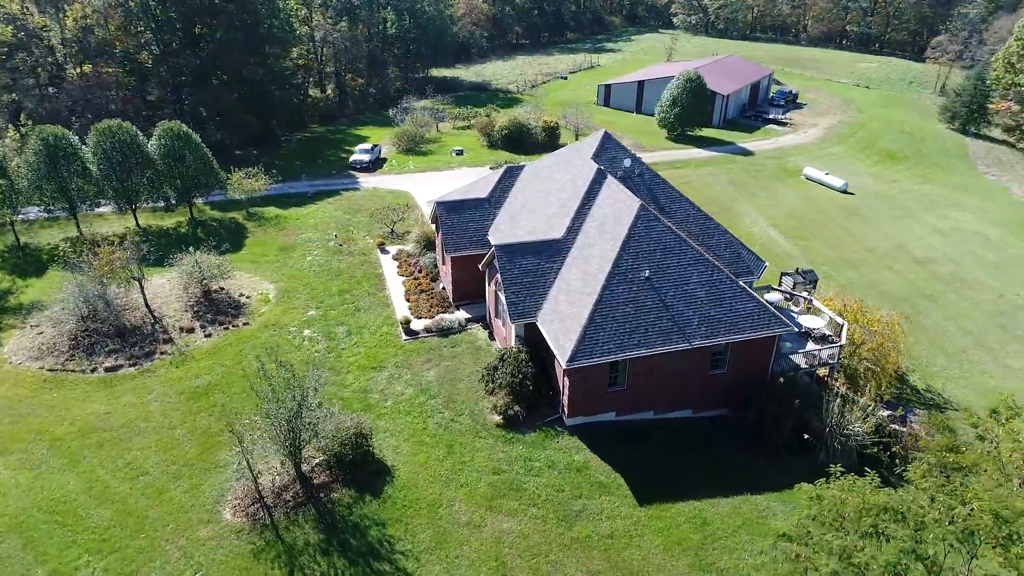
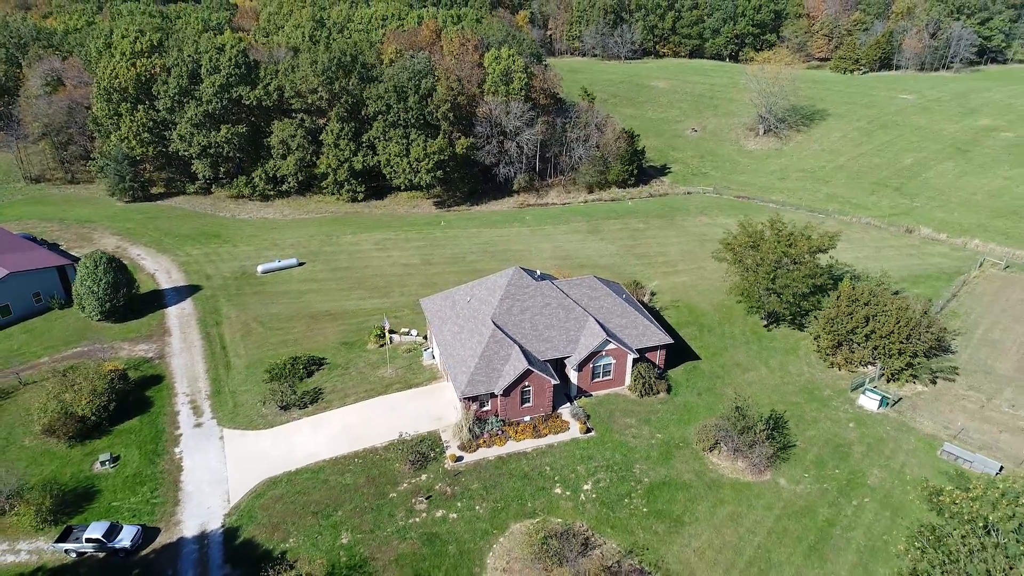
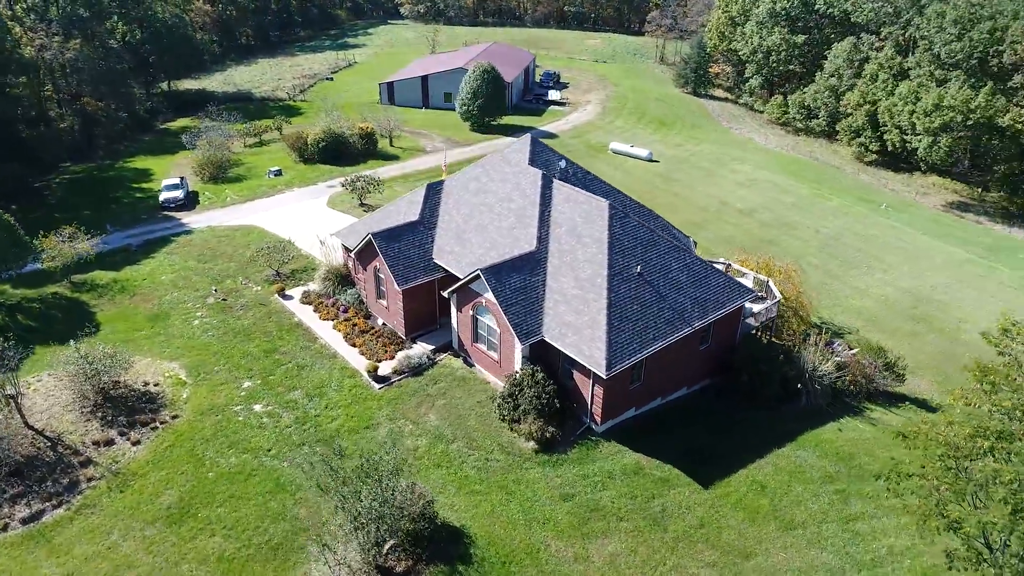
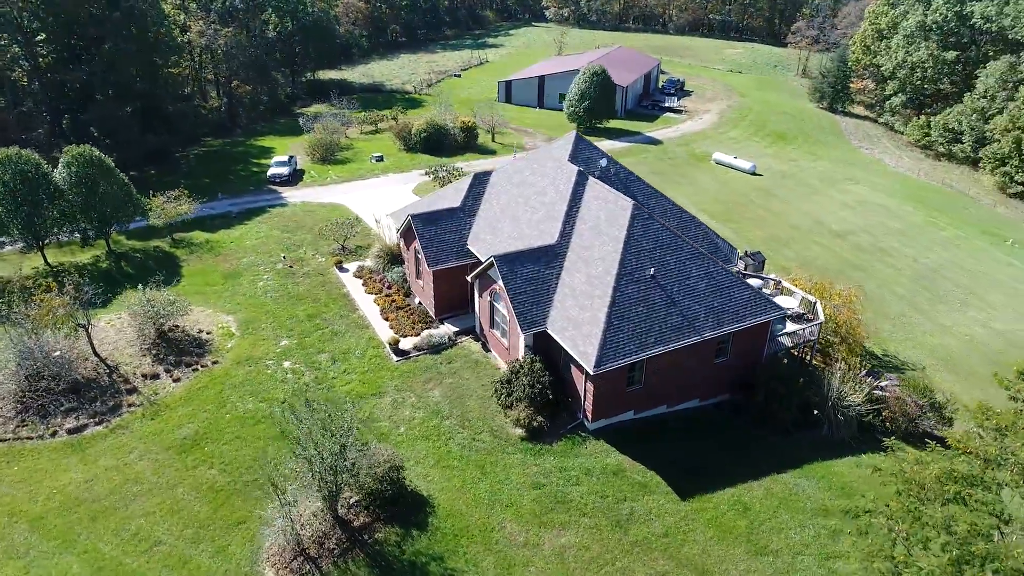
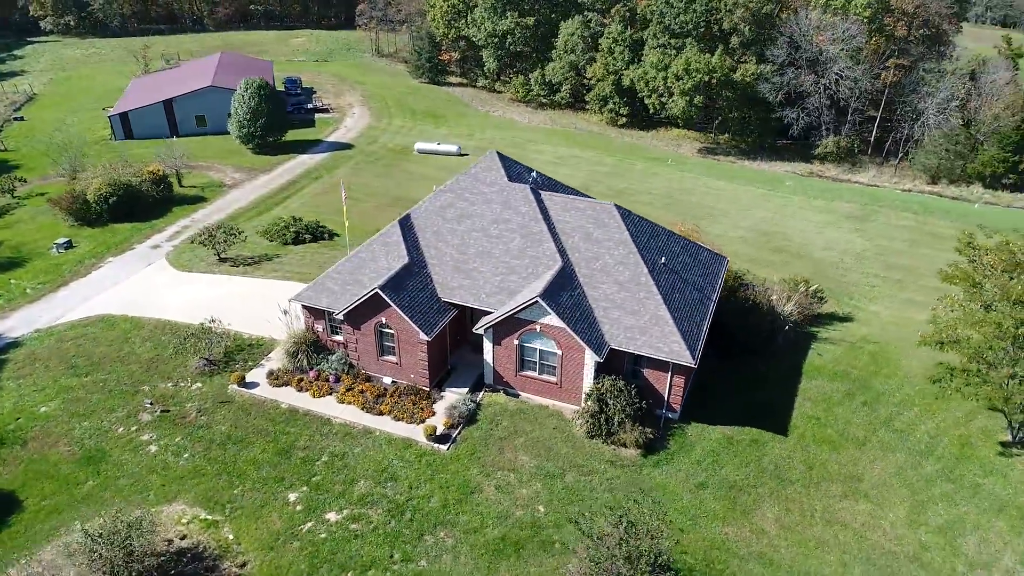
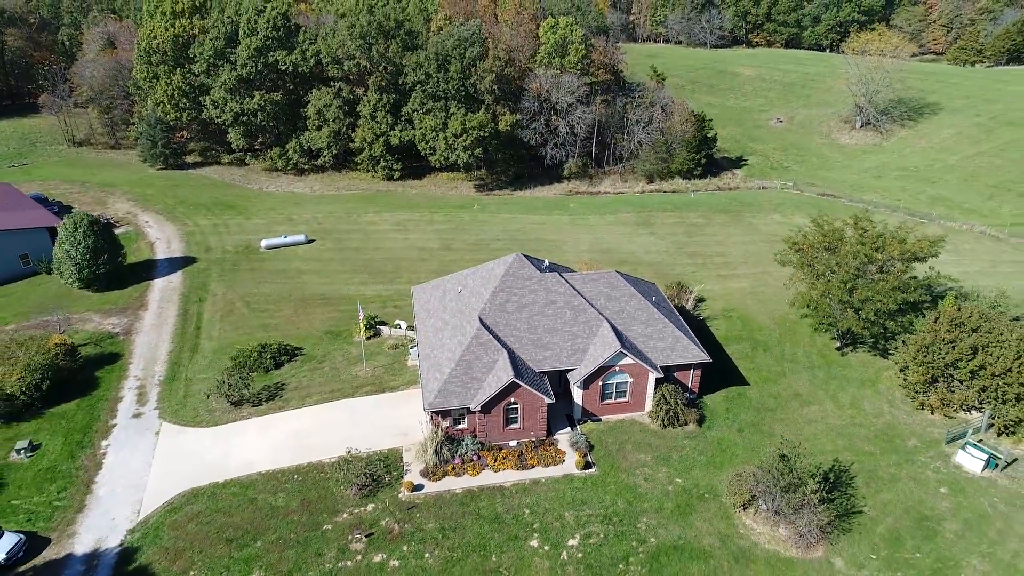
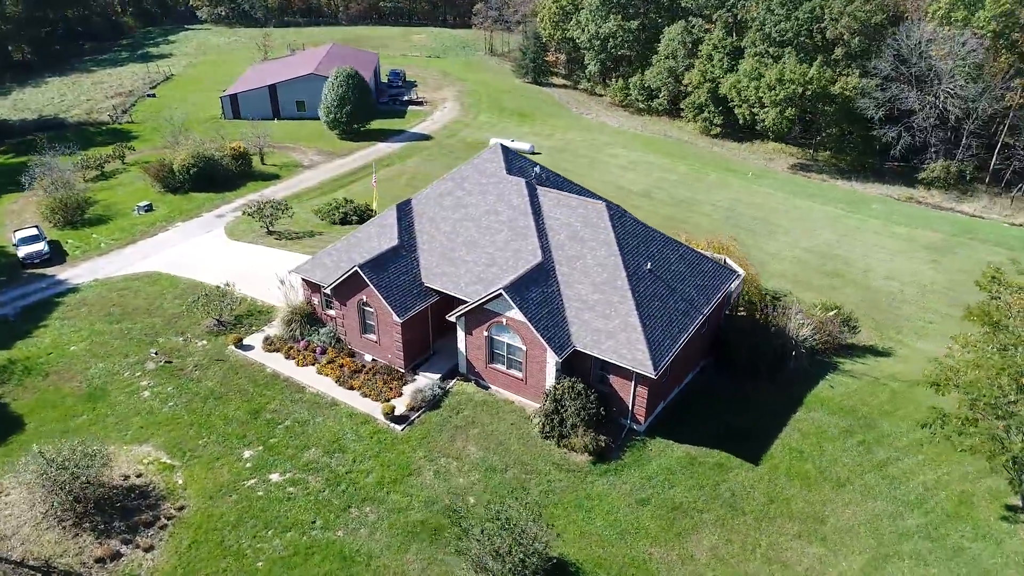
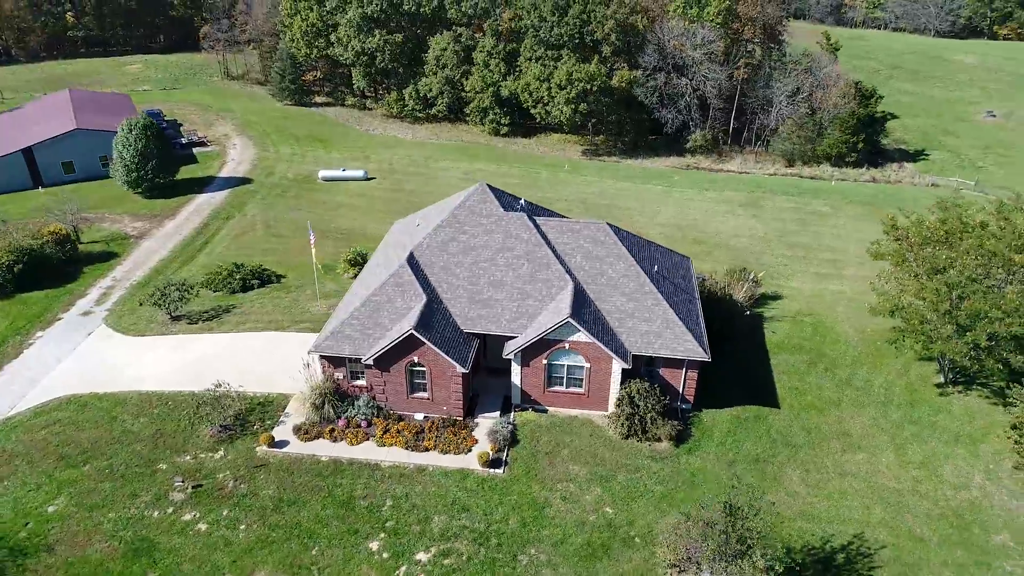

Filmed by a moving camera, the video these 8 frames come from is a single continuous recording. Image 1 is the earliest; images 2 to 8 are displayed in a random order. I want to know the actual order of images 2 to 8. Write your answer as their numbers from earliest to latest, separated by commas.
4, 3, 7, 5, 8, 6, 2
